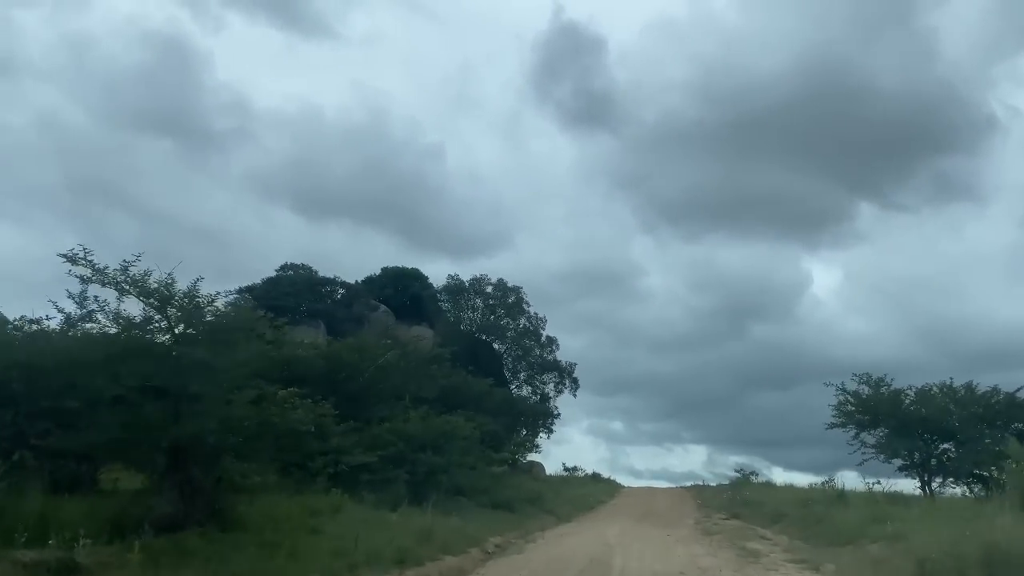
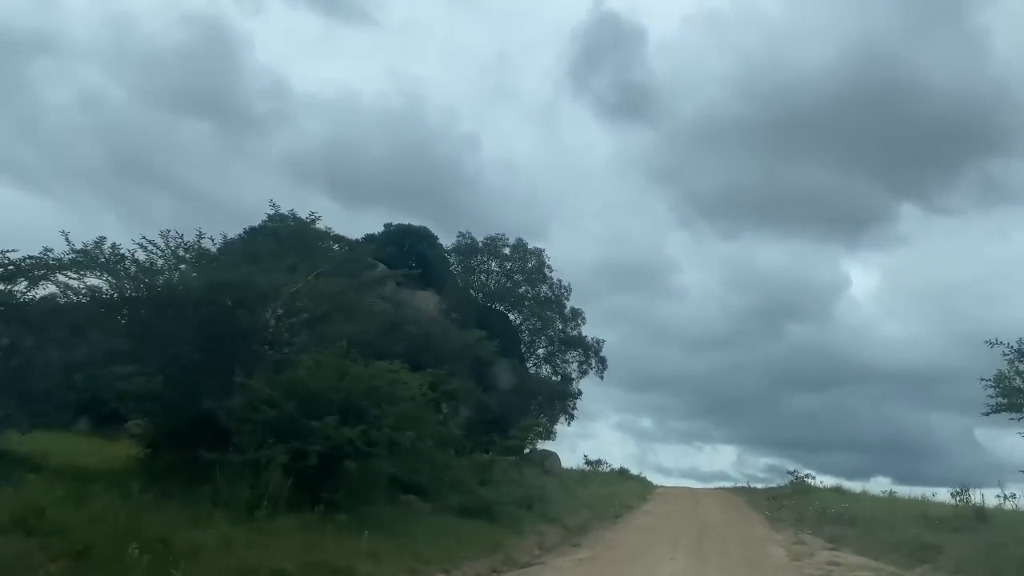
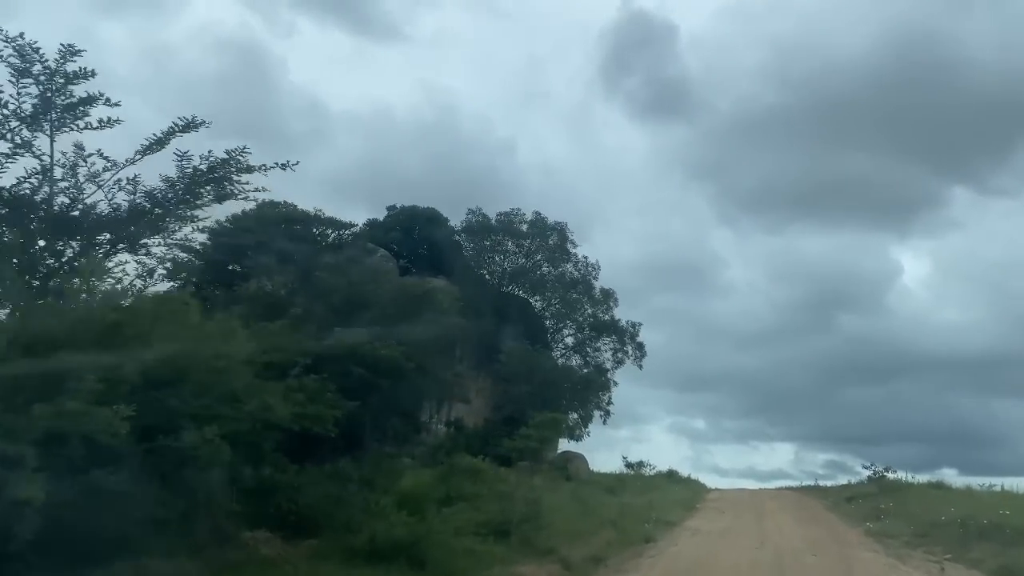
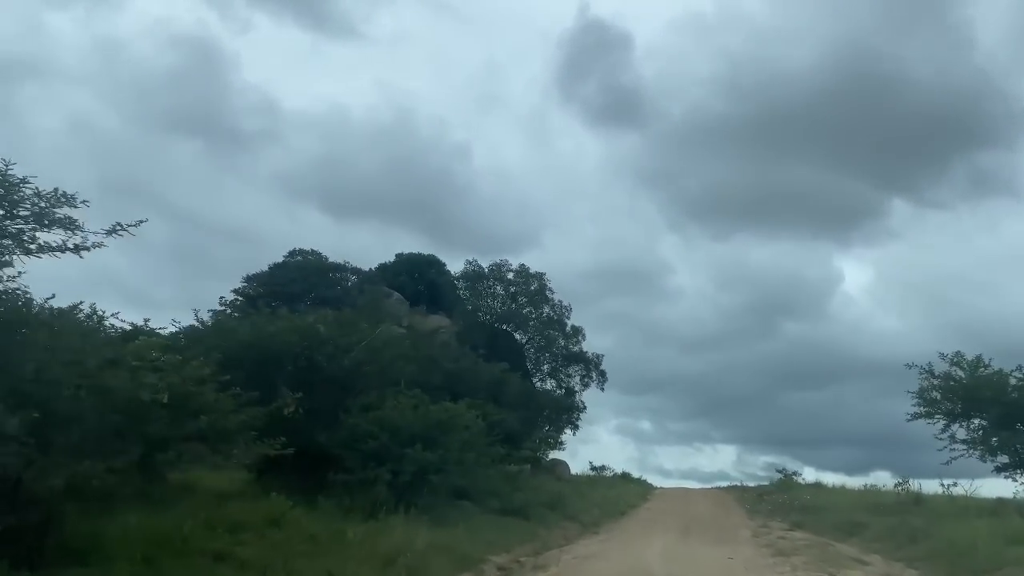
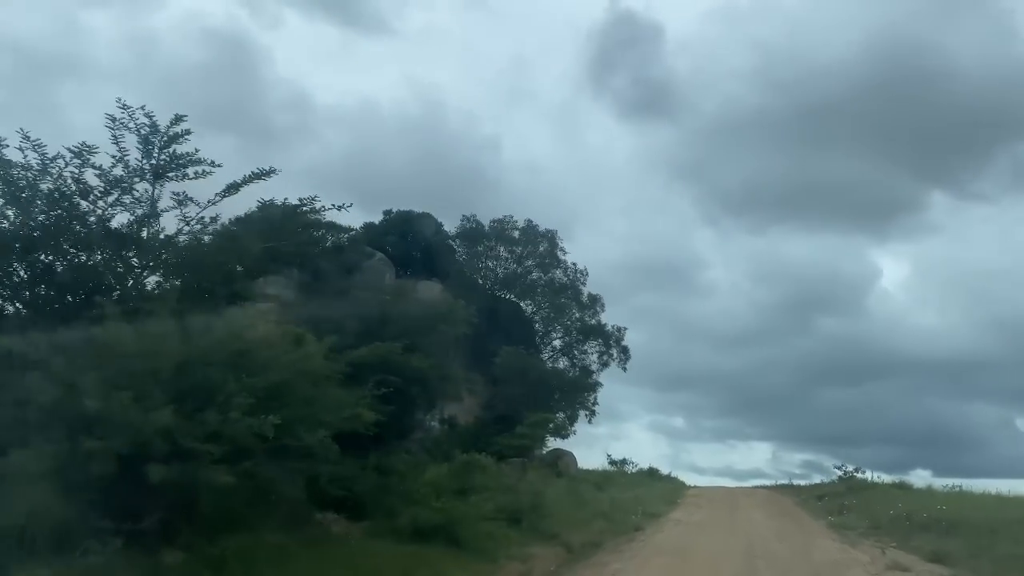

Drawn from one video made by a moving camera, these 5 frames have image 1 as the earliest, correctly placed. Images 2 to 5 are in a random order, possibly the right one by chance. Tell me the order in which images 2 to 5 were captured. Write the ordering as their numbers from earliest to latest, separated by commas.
4, 2, 5, 3
